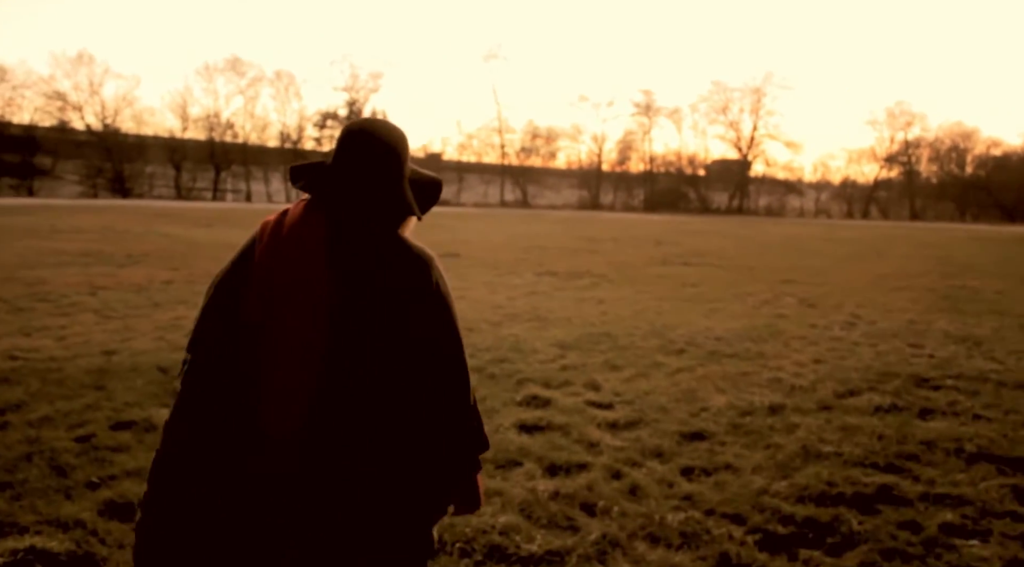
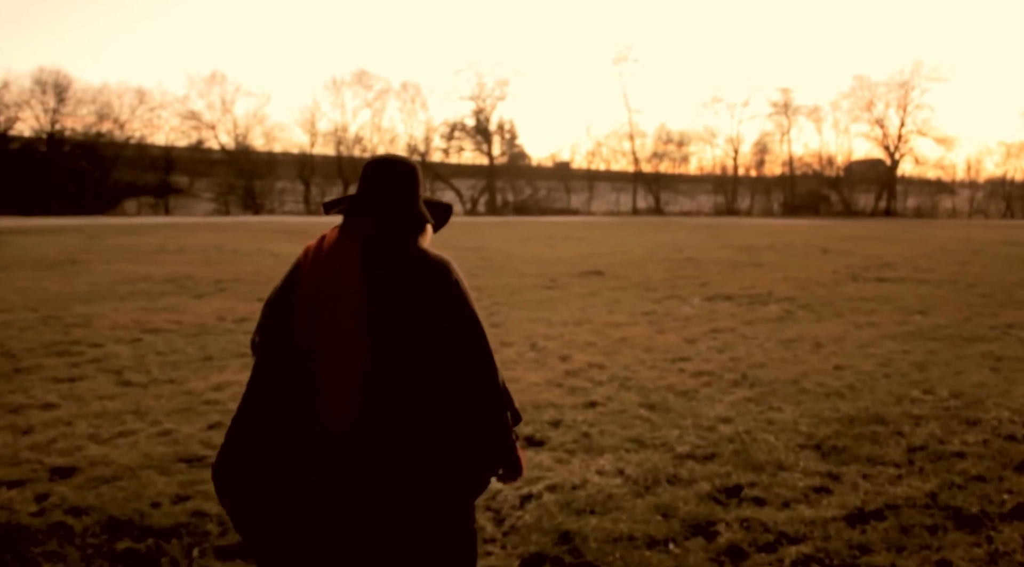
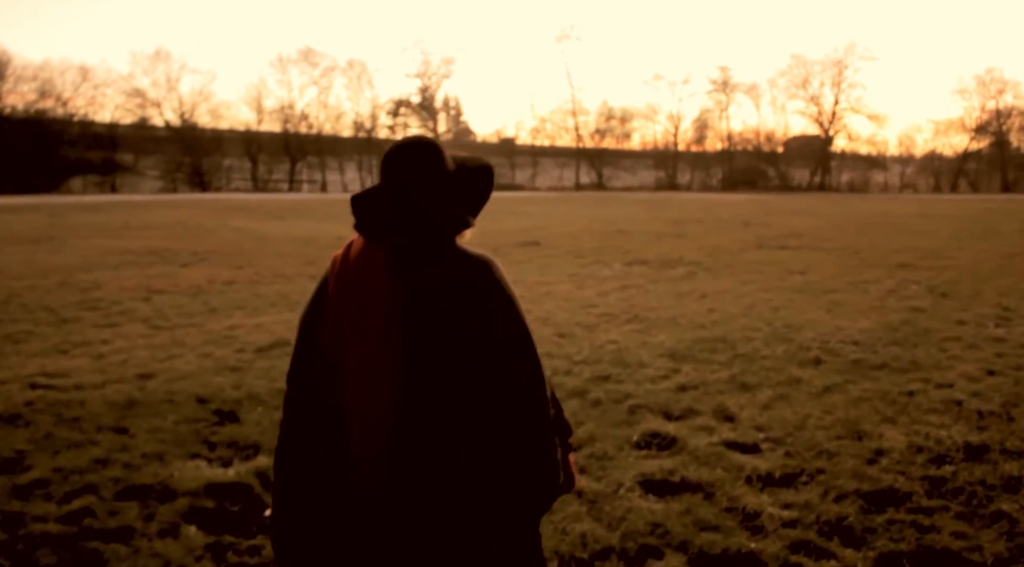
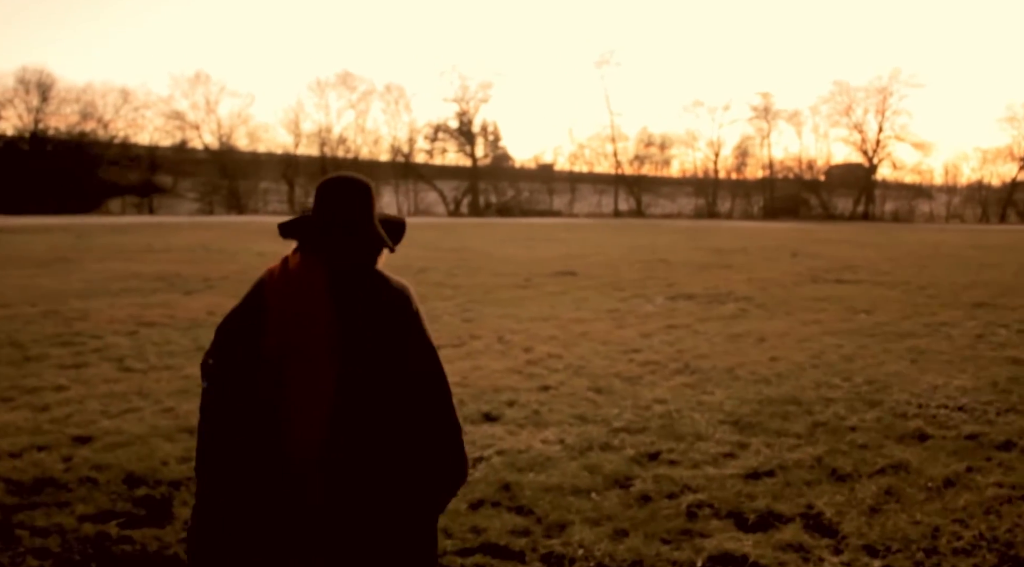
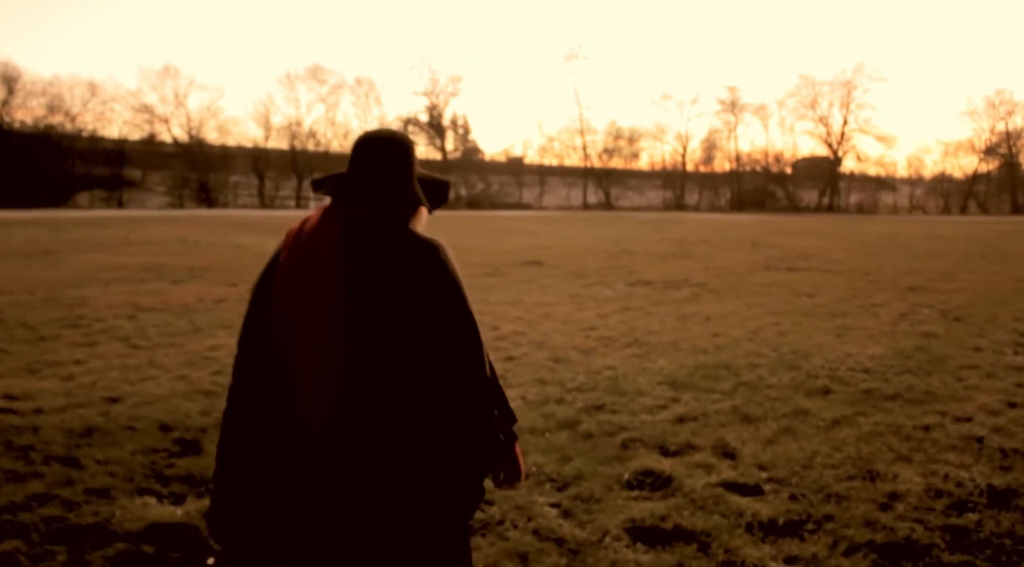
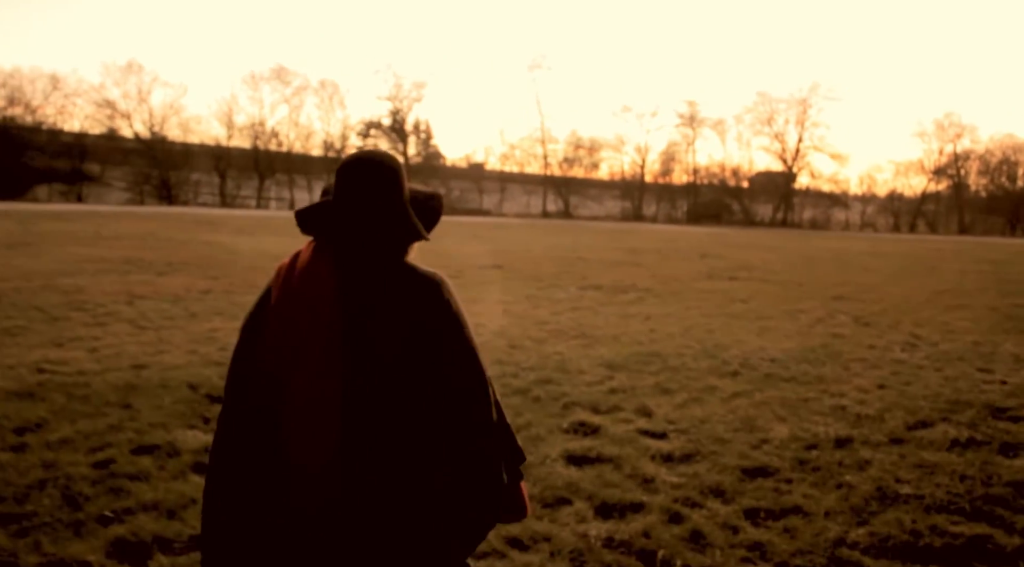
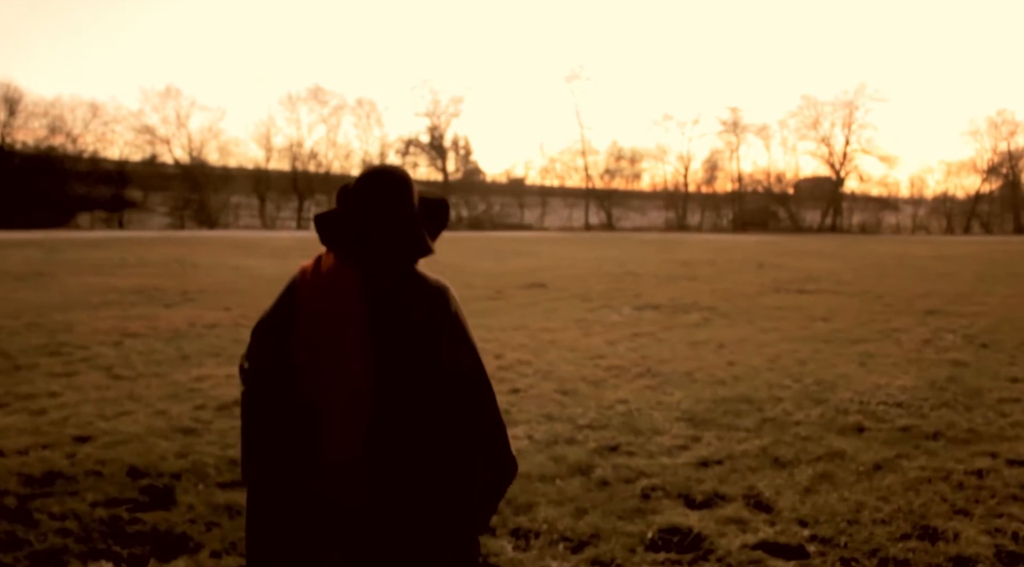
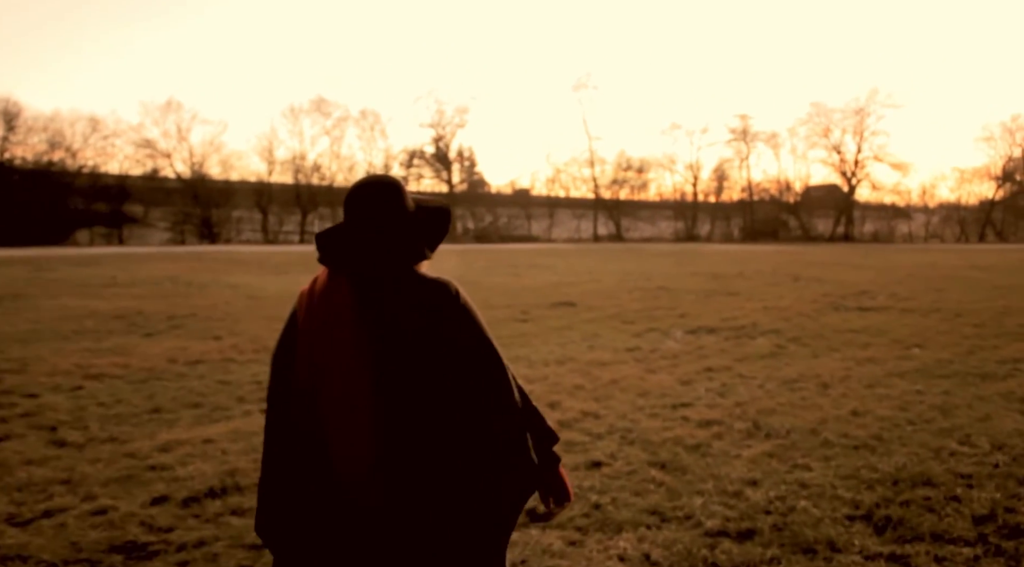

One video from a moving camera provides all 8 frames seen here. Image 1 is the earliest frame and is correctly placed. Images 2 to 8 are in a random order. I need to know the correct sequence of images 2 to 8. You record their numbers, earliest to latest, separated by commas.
6, 3, 5, 7, 4, 2, 8
